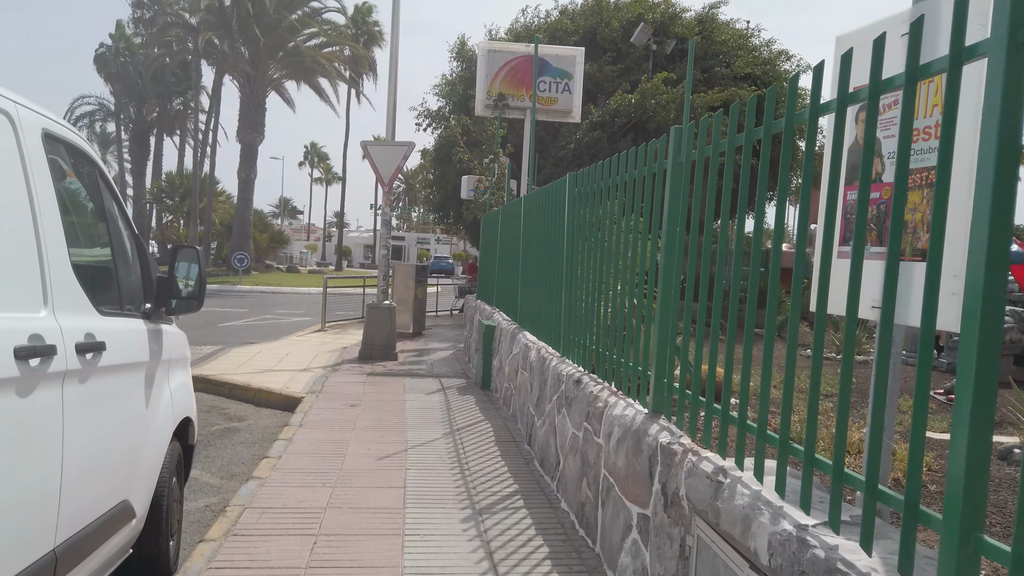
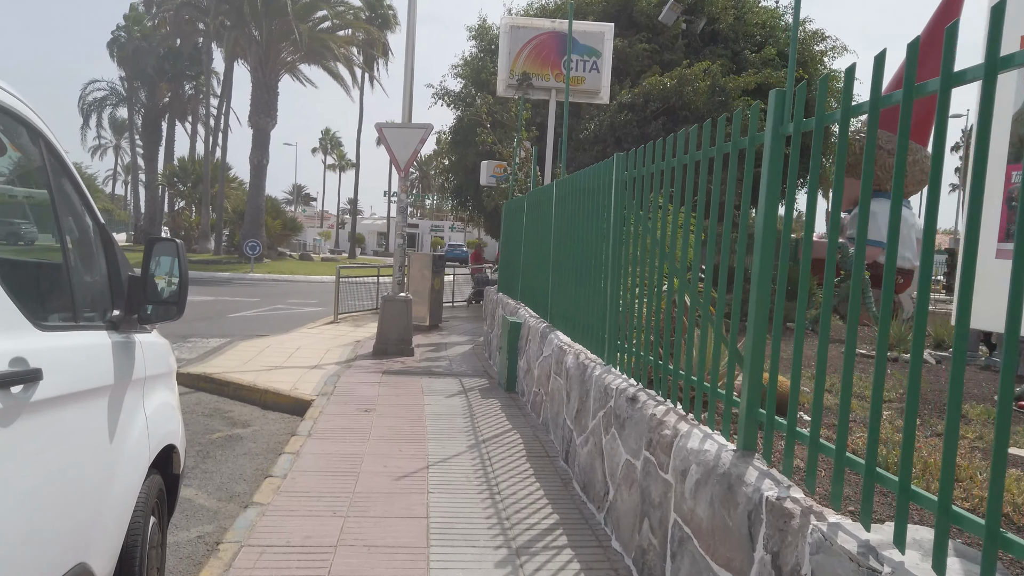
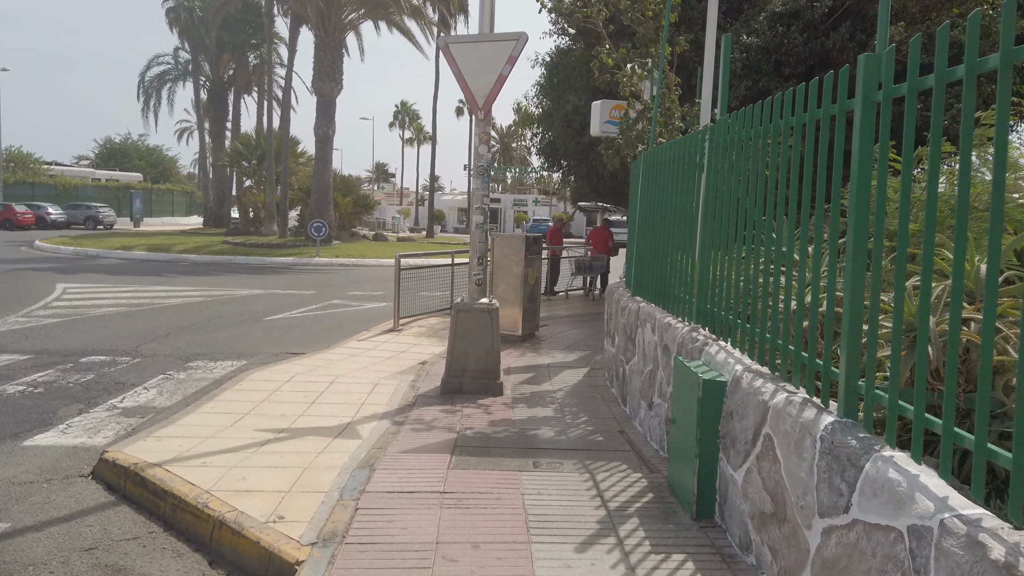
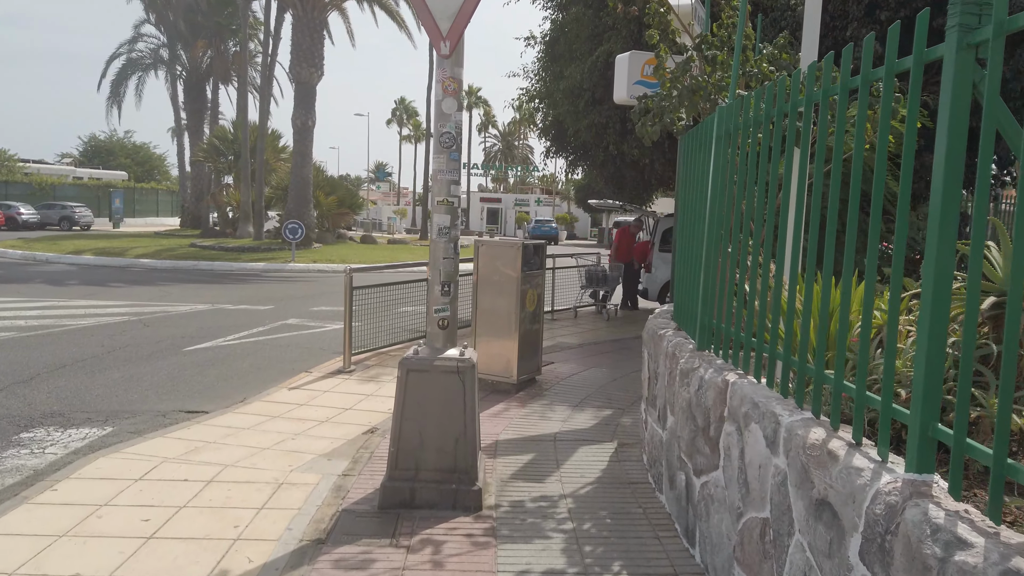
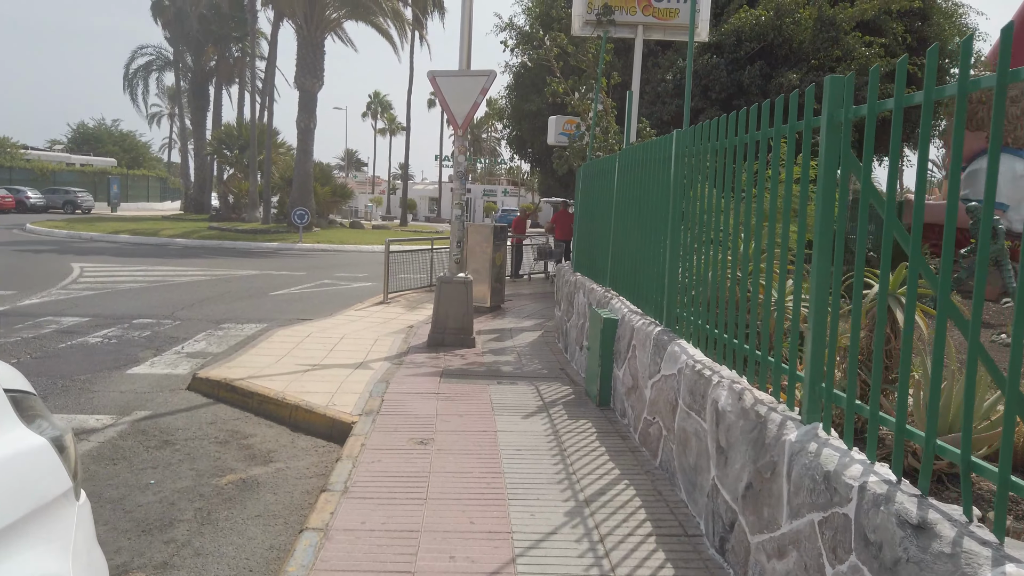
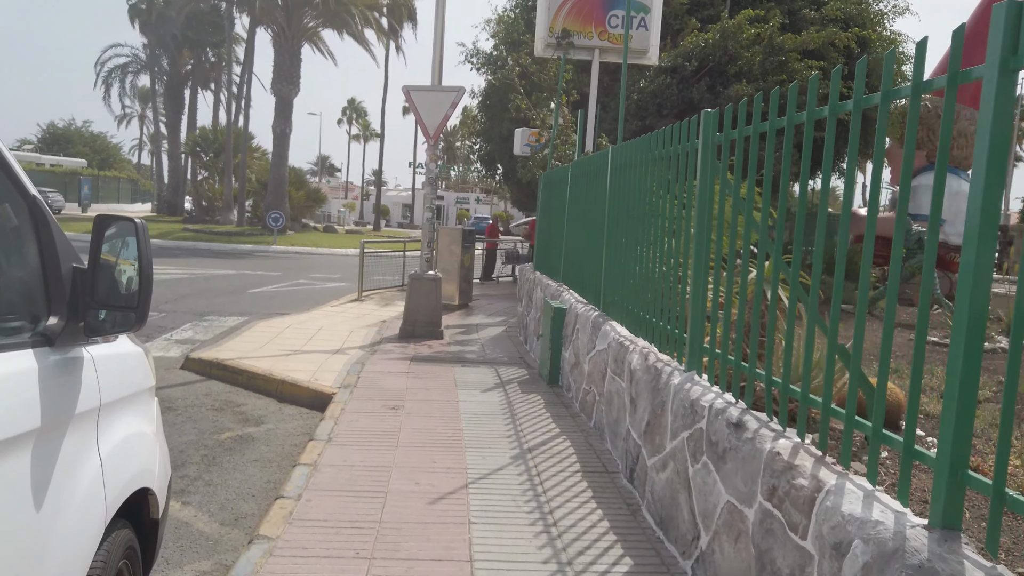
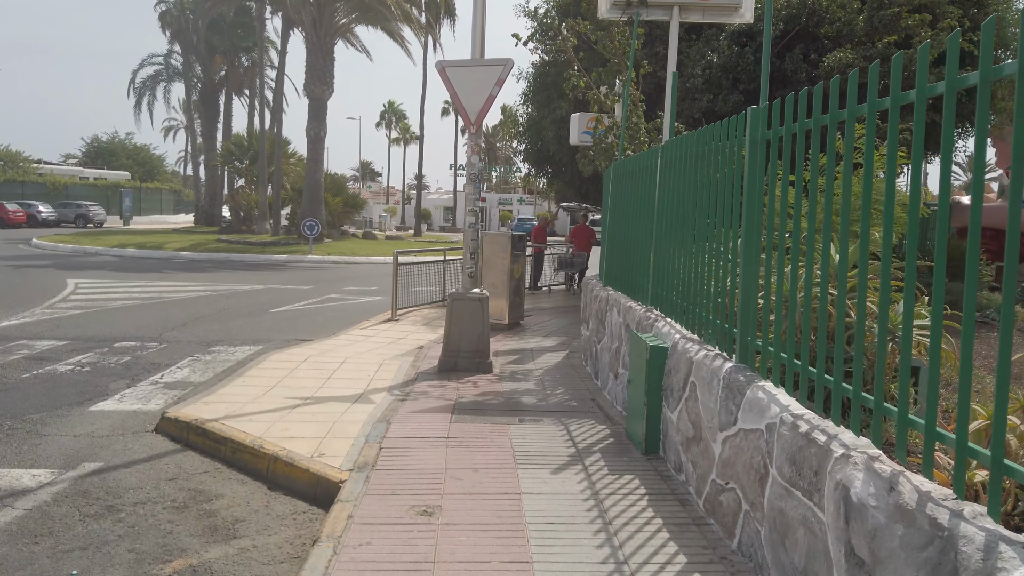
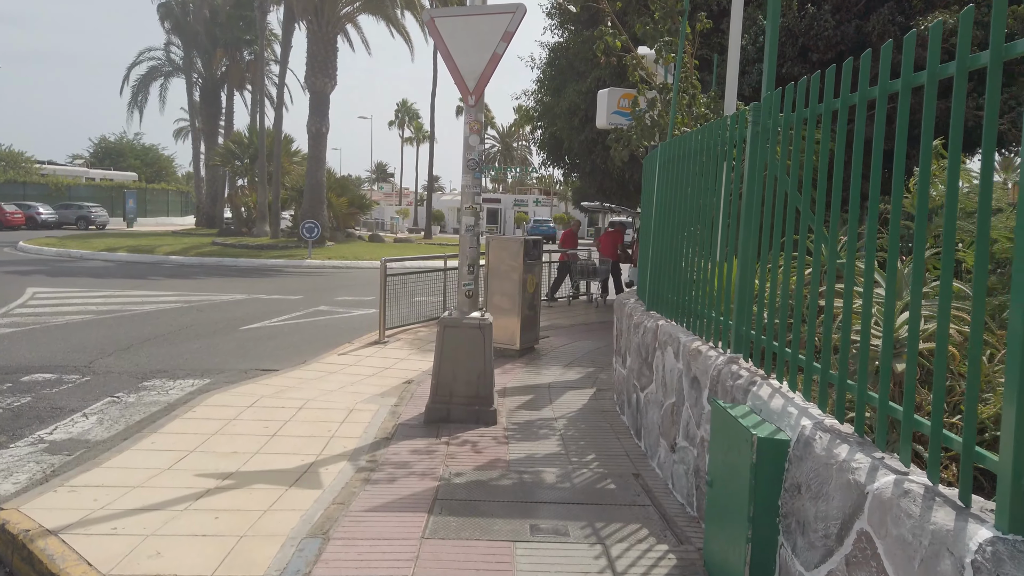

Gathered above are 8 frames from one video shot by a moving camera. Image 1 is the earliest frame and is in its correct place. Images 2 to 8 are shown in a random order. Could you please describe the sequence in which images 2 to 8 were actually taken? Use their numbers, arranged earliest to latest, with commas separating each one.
2, 6, 5, 7, 3, 8, 4
